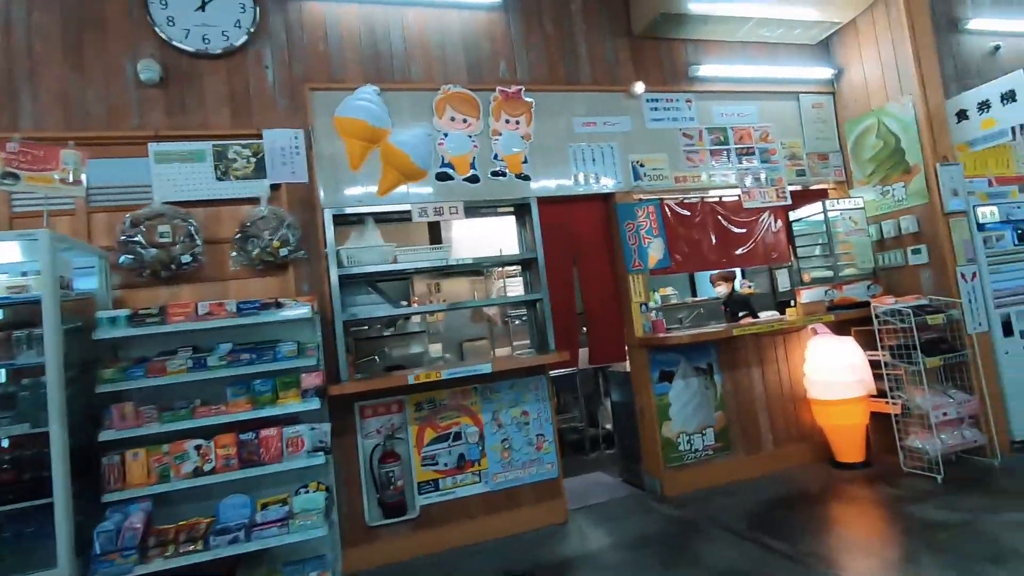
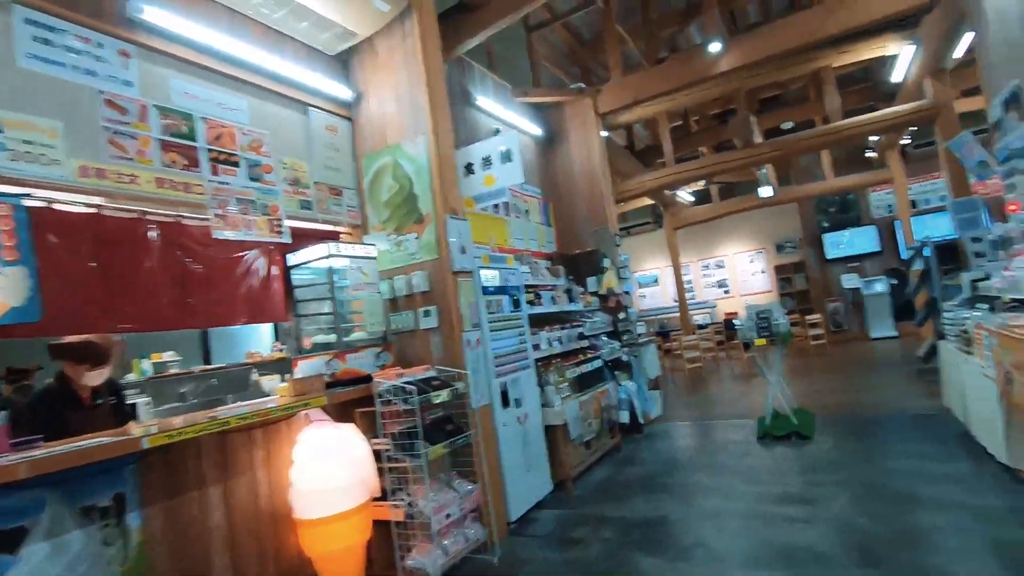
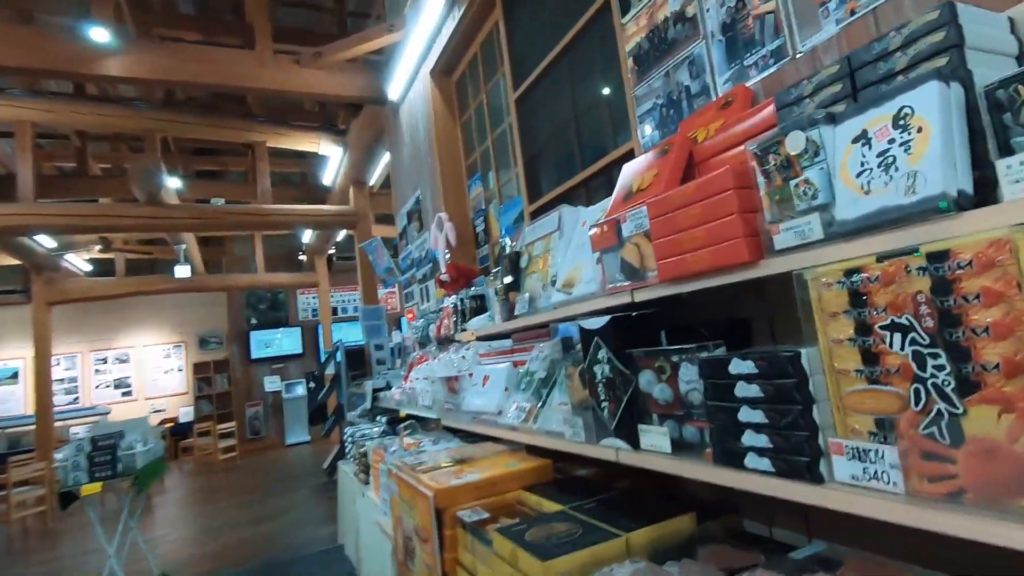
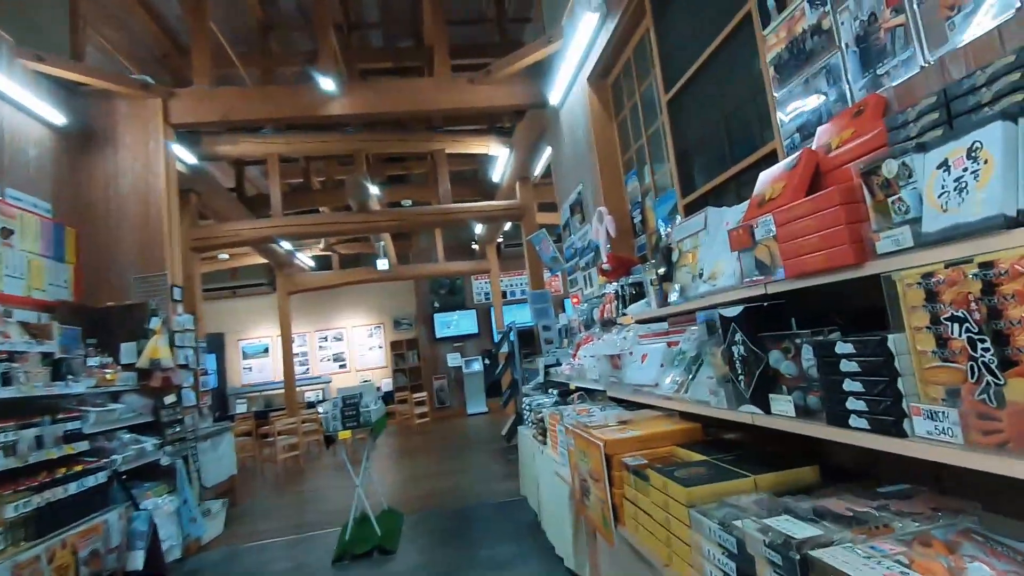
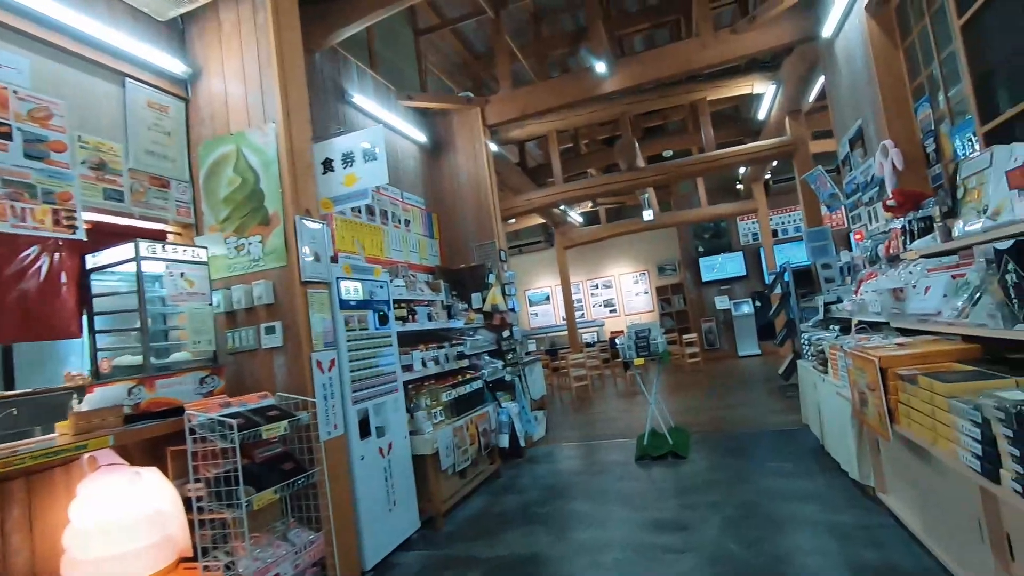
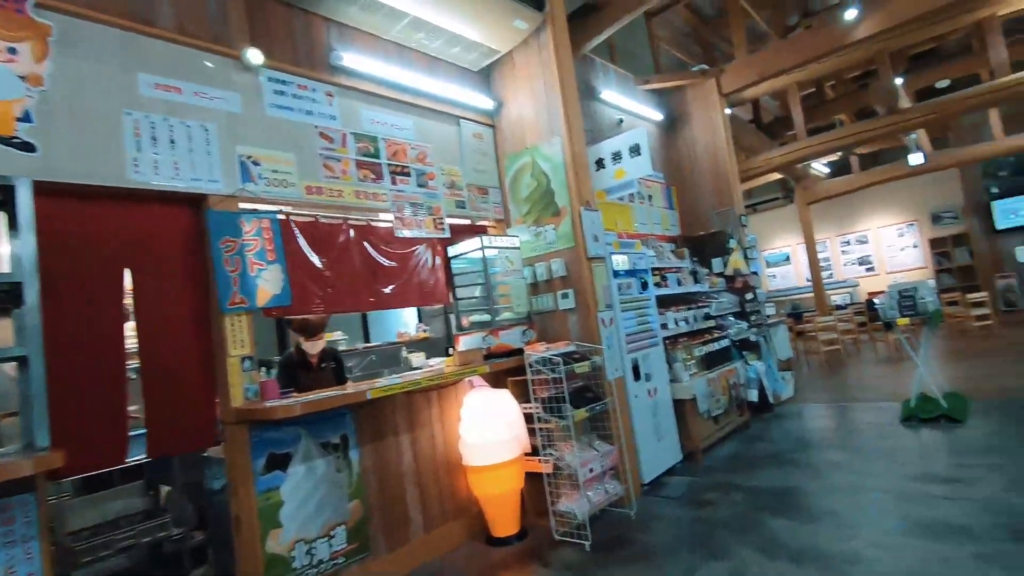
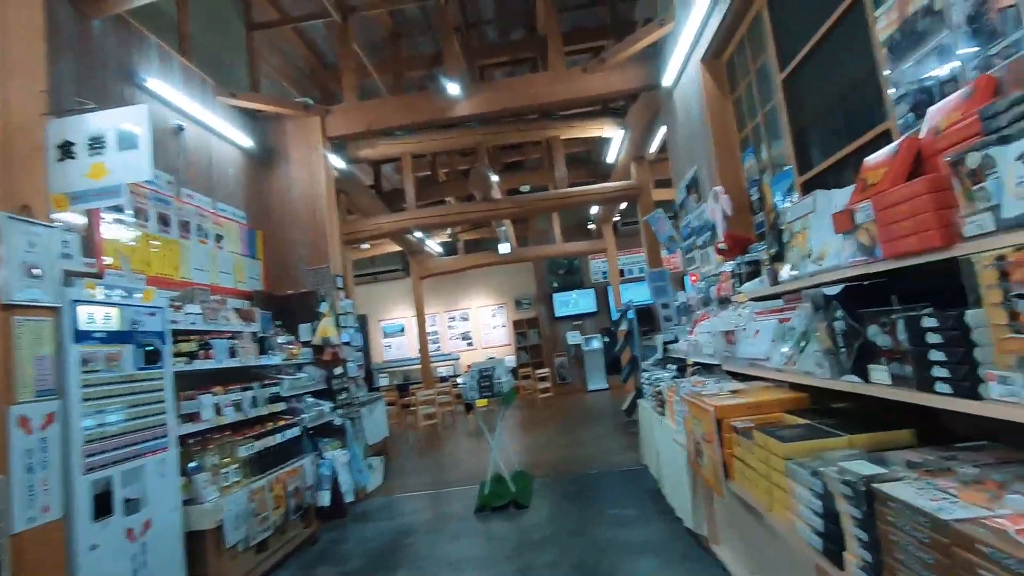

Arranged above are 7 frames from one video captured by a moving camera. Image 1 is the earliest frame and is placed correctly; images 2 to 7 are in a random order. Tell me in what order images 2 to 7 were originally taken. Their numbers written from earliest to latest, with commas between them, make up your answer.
6, 2, 5, 7, 4, 3
